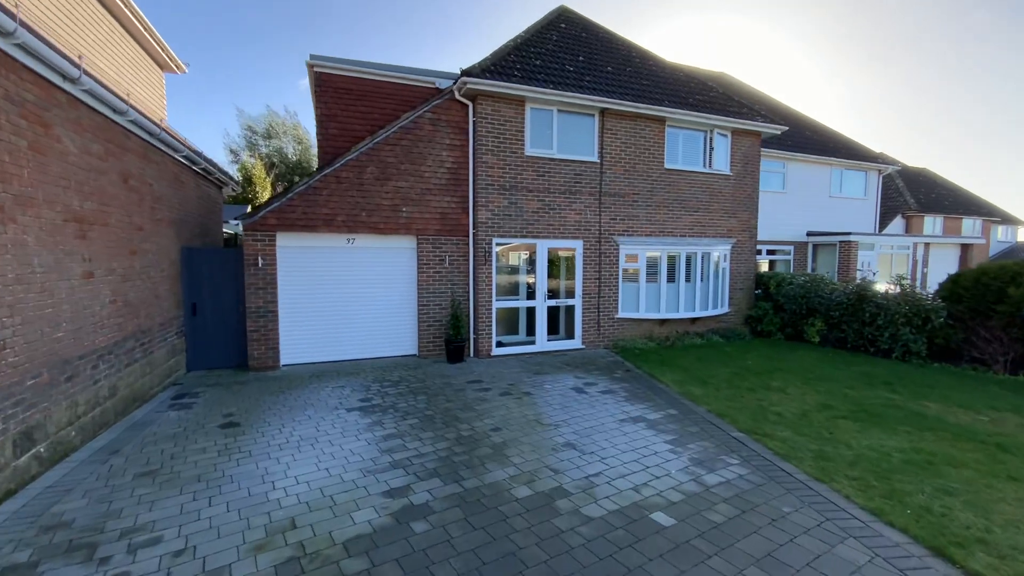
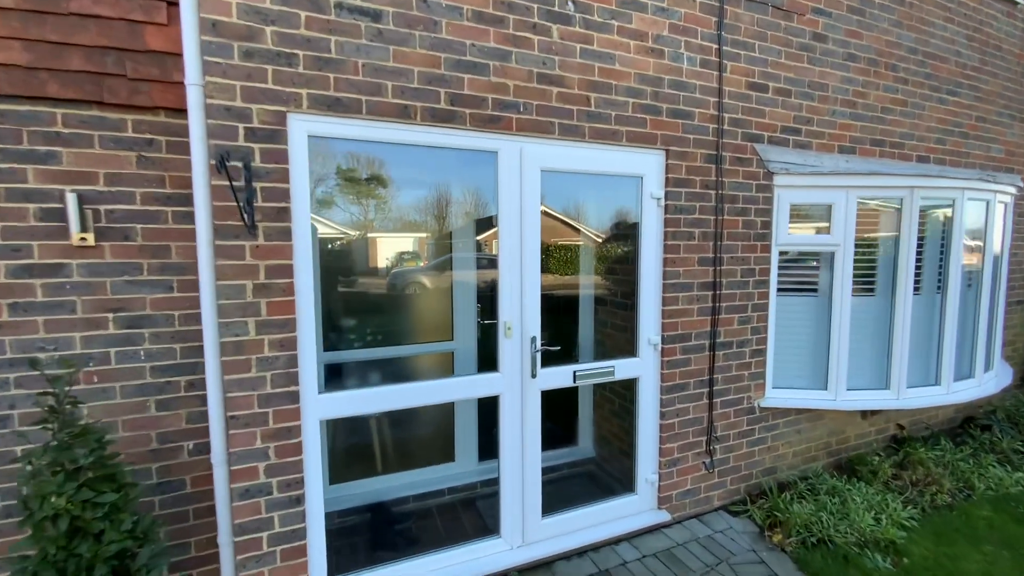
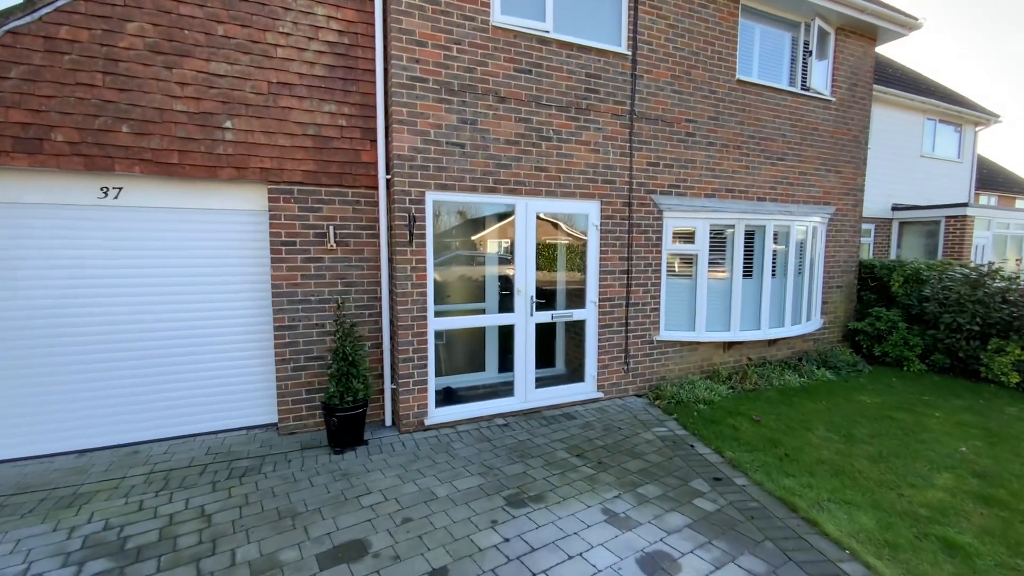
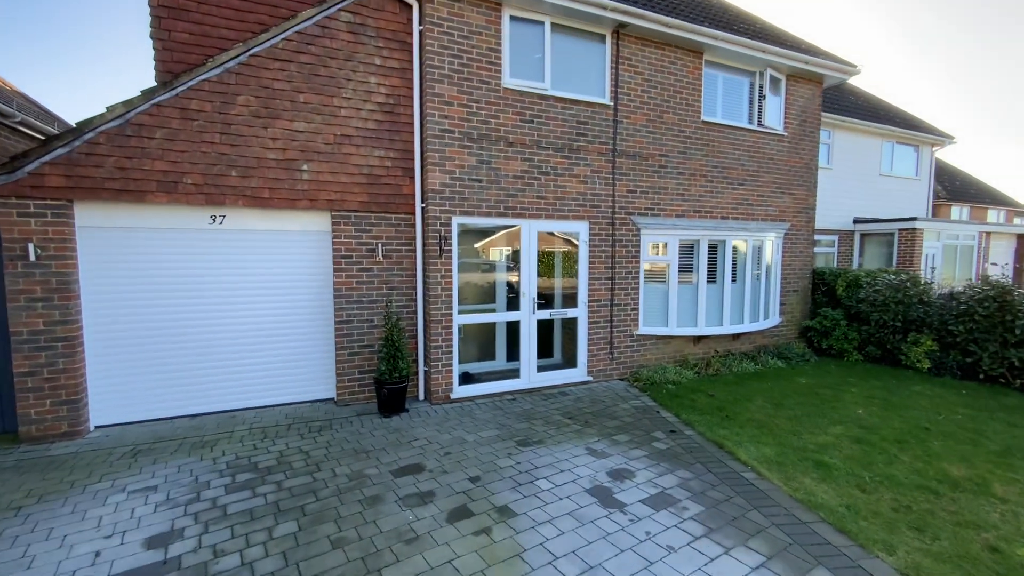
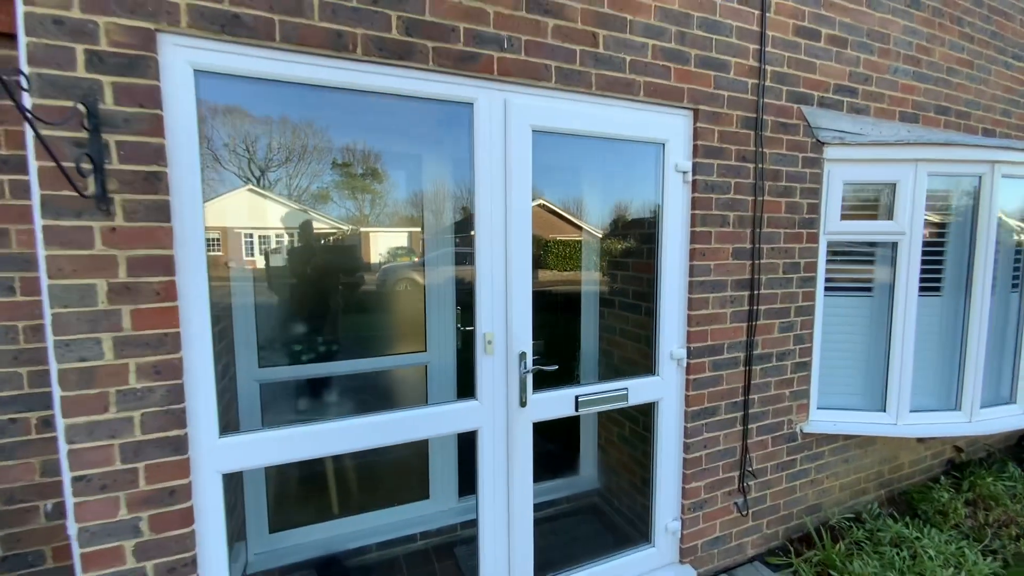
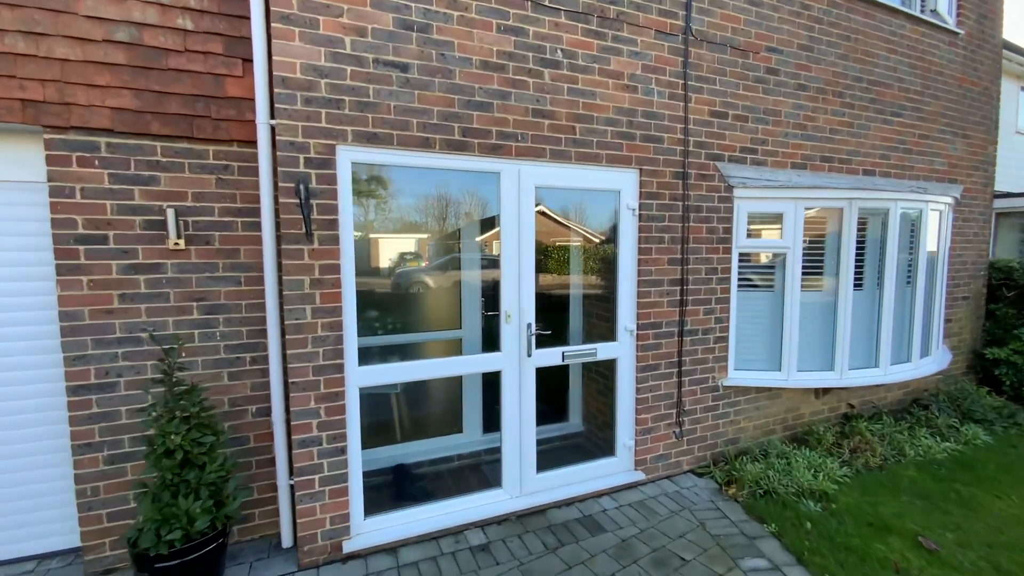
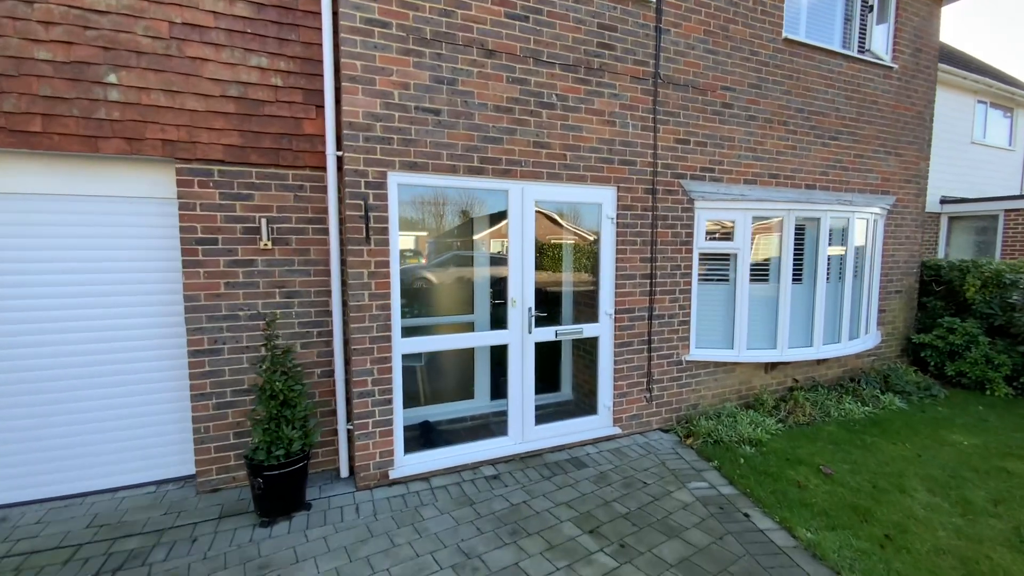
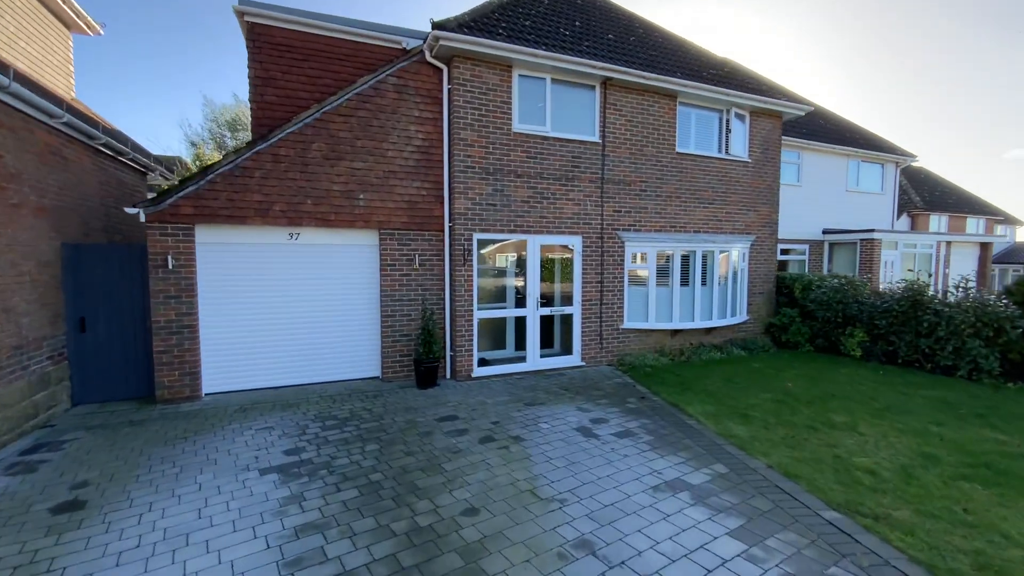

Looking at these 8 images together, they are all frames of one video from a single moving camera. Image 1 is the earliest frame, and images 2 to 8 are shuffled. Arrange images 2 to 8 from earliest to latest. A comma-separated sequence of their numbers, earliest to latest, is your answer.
8, 4, 3, 7, 6, 2, 5
